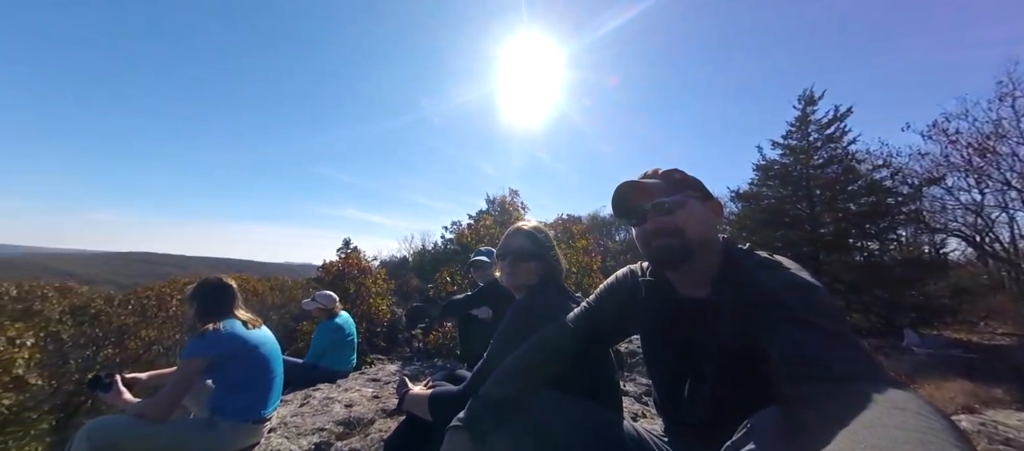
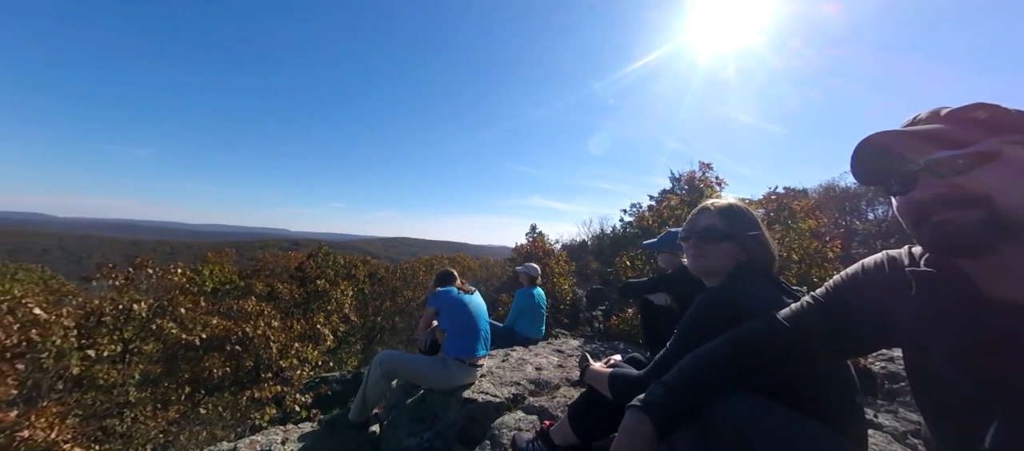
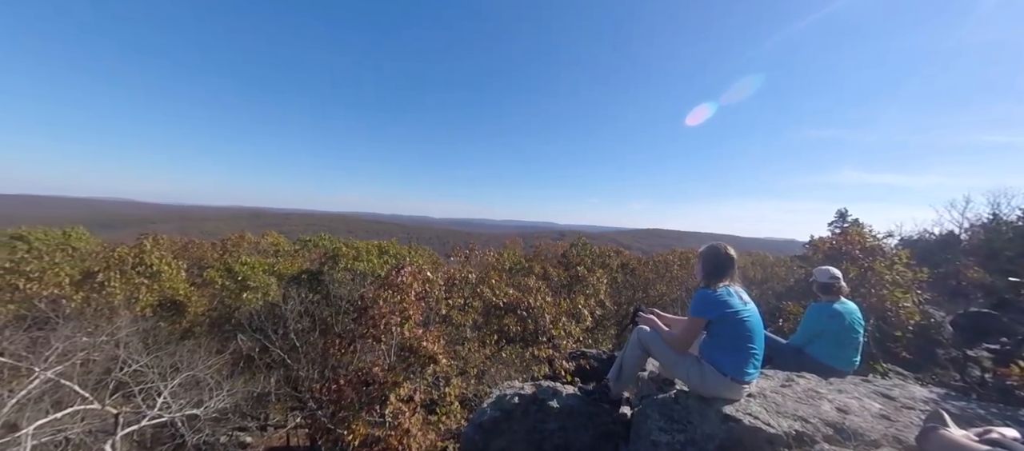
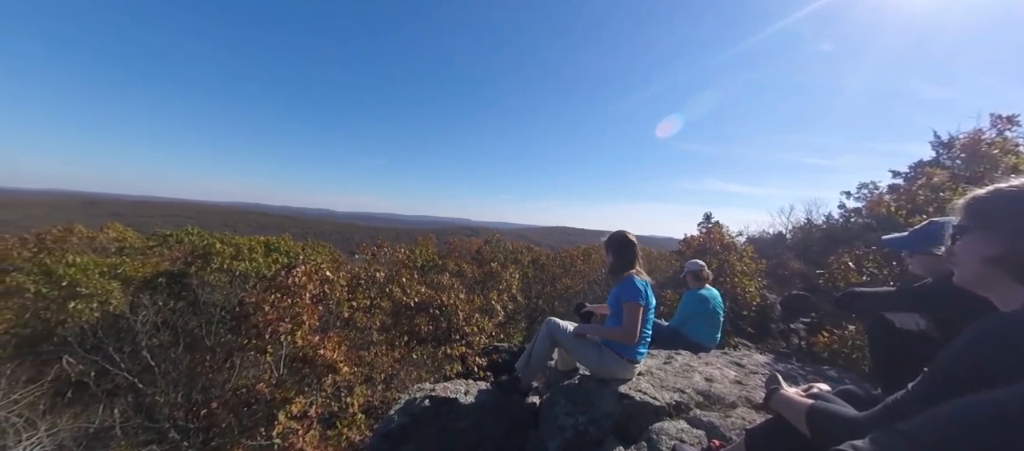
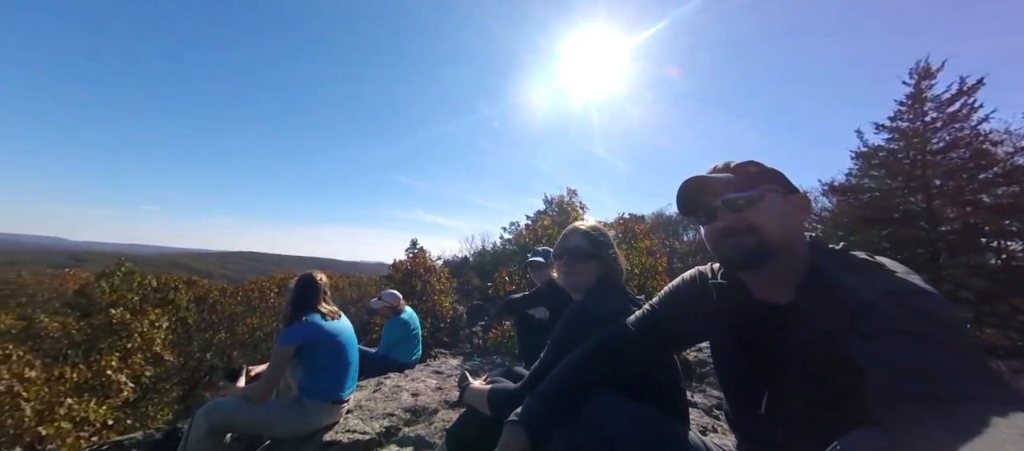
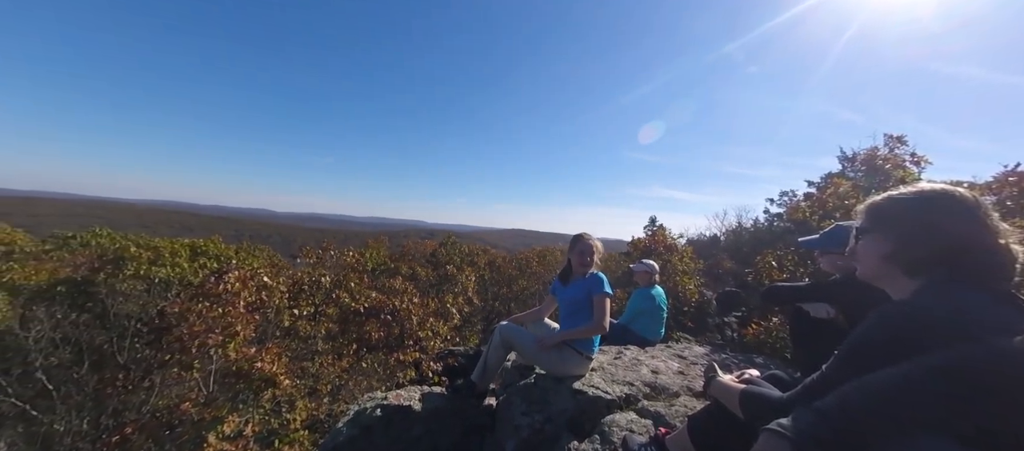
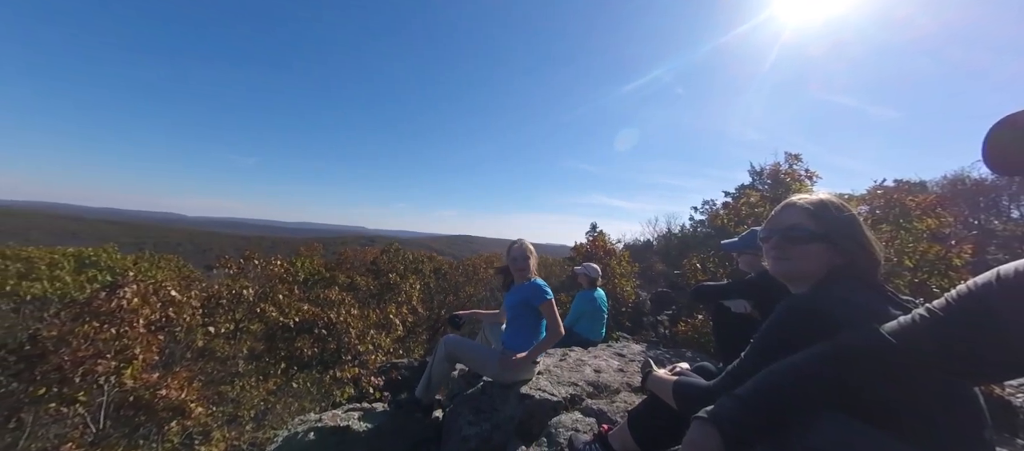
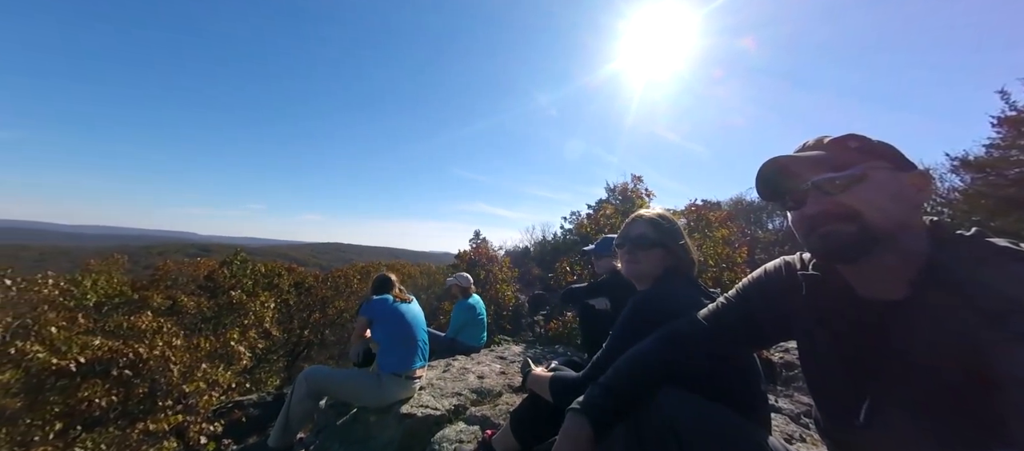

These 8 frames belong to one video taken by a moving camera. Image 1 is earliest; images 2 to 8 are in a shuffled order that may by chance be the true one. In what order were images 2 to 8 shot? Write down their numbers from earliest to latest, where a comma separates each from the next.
5, 8, 2, 7, 6, 4, 3
